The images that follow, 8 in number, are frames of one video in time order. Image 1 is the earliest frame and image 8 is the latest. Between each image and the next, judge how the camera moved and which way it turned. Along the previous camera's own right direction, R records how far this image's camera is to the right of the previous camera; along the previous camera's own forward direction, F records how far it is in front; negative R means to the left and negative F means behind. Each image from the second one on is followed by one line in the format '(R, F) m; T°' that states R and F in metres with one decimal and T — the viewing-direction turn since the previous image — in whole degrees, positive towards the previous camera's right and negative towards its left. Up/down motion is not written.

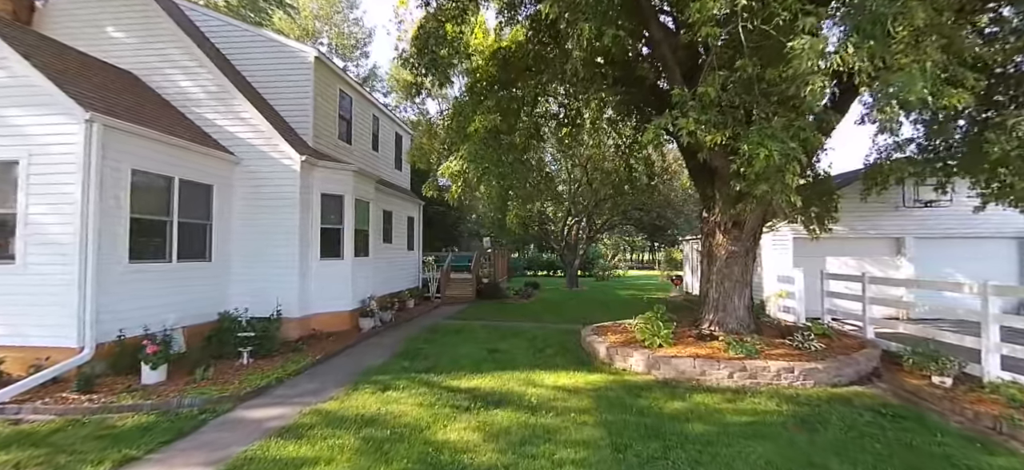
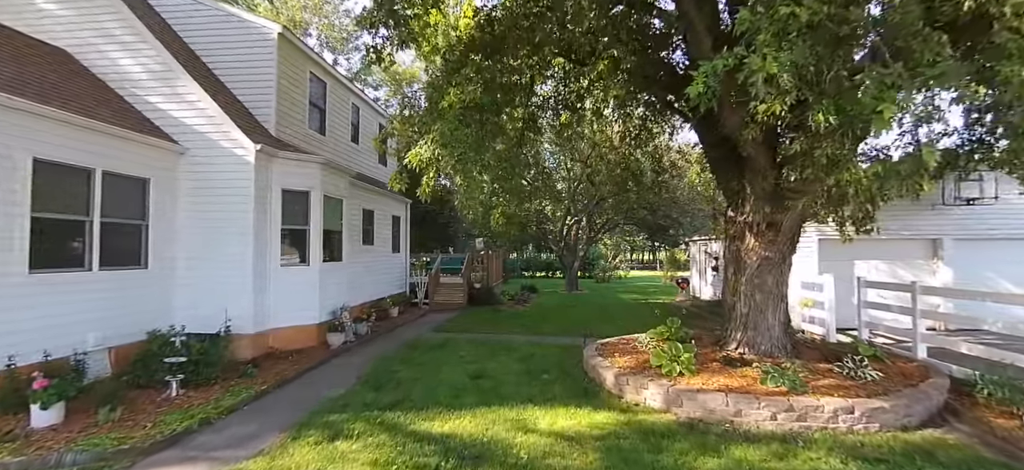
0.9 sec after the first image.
(+0.1, +1.2) m; 0°
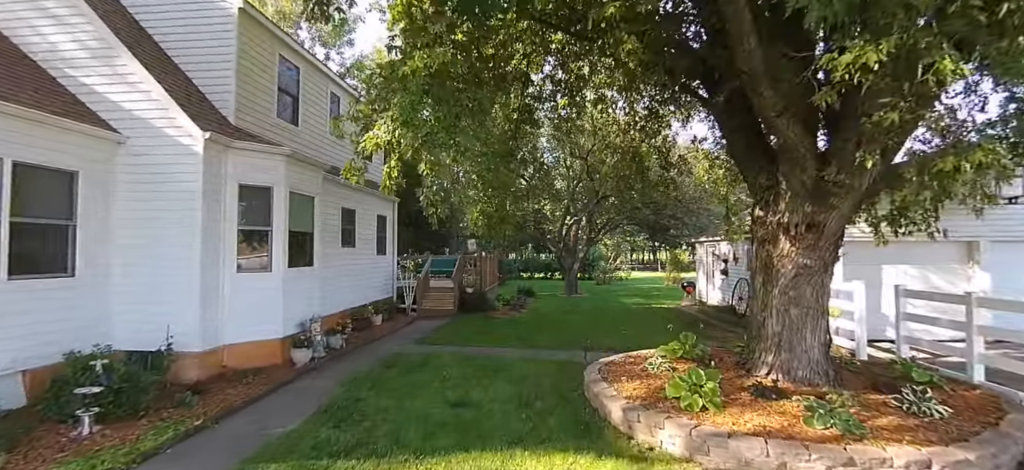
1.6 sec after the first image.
(+0.1, +1.0) m; 0°
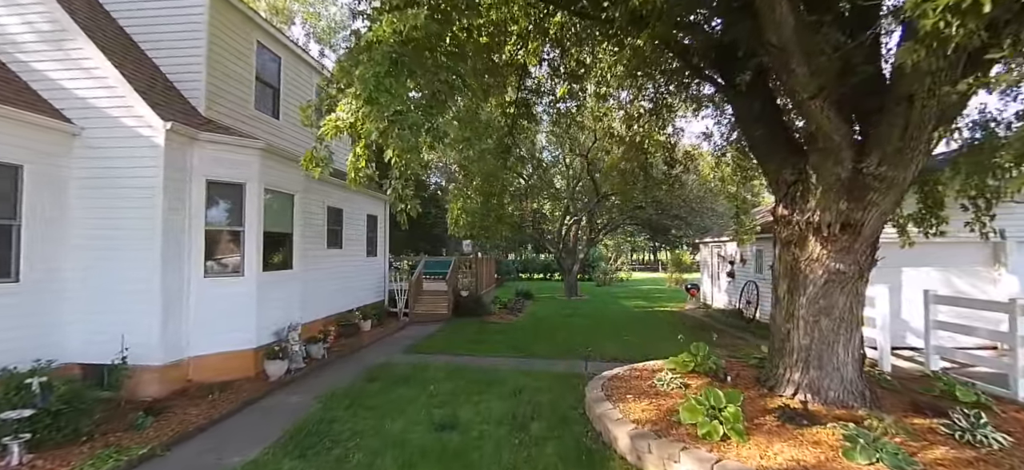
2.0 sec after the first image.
(+0.1, +0.6) m; 0°
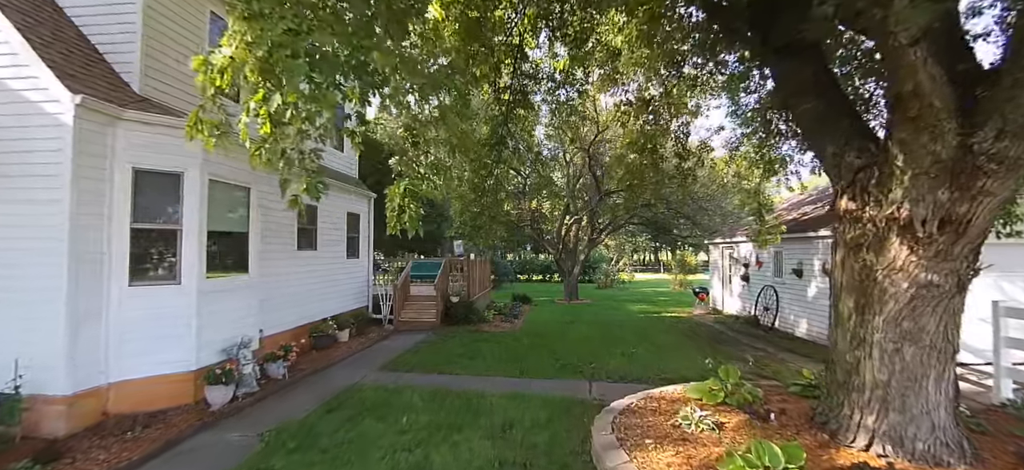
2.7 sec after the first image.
(+0.1, +1.1) m; 0°
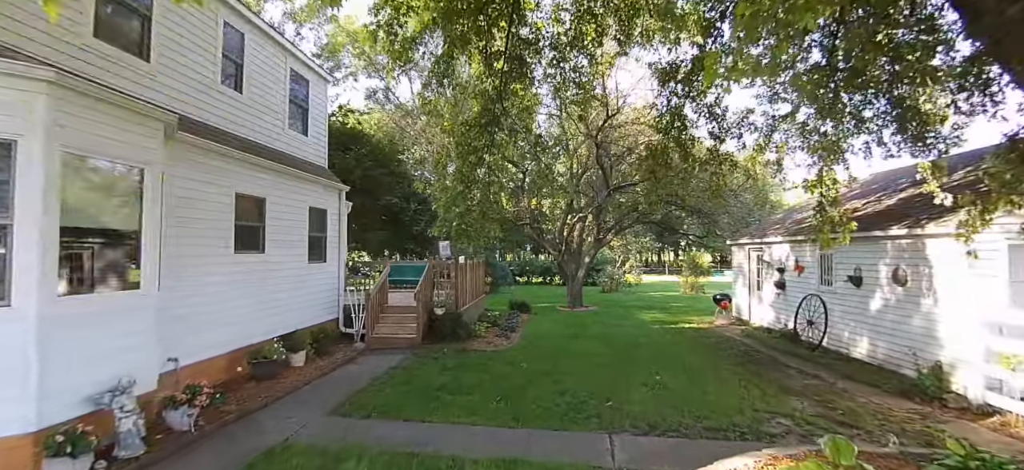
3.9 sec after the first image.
(+0.1, +1.7) m; 0°
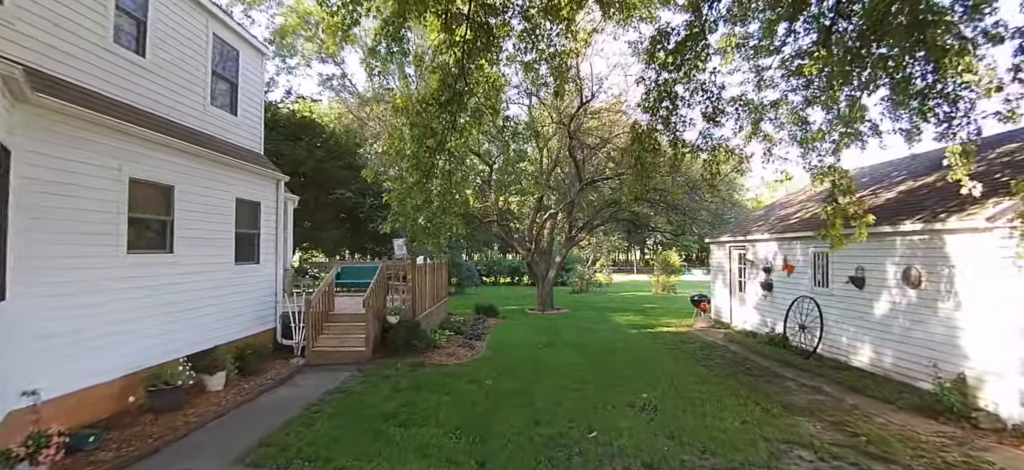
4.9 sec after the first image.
(0.0, +1.1) m; +4°
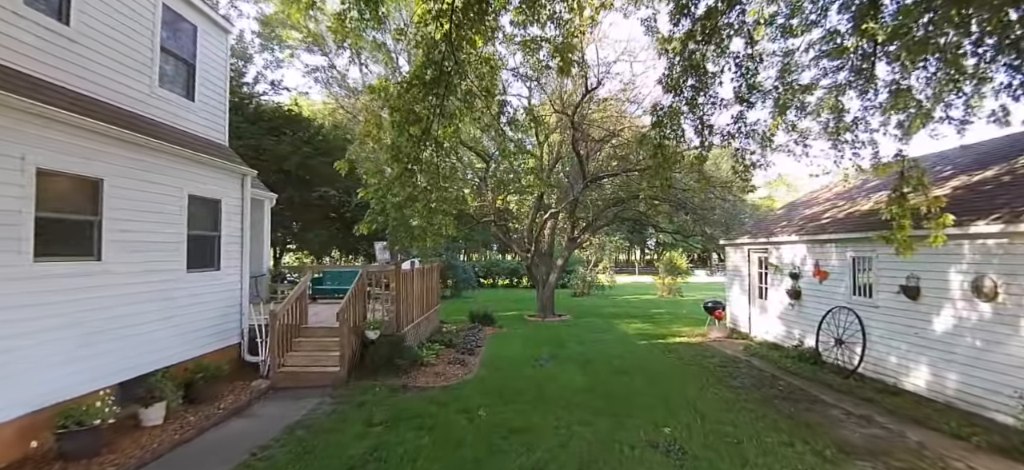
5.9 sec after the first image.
(0.0, +1.0) m; 0°
